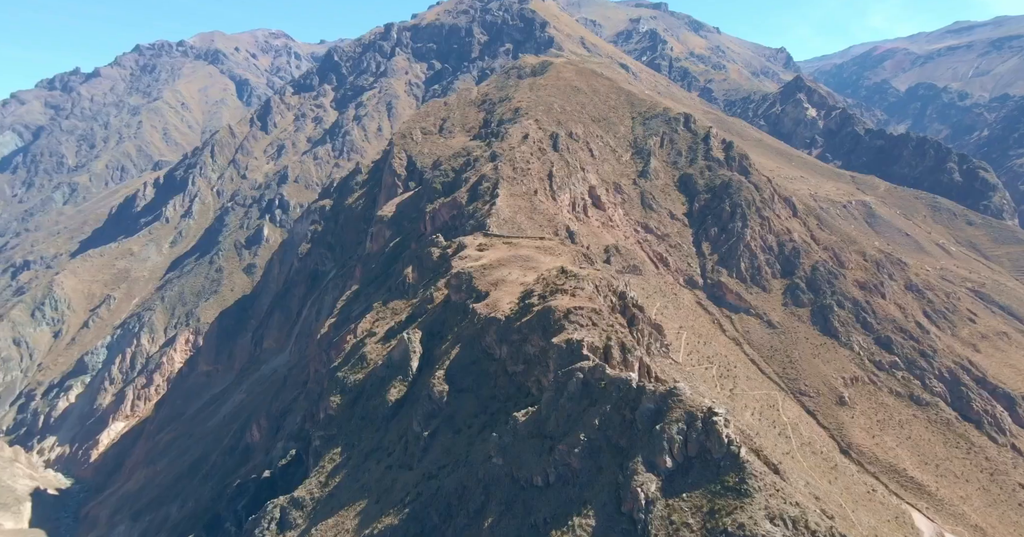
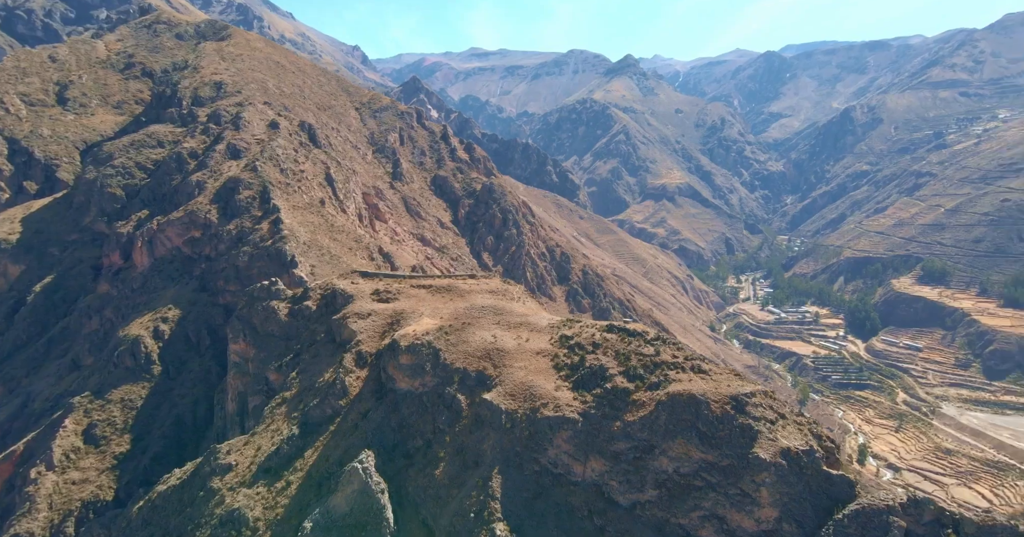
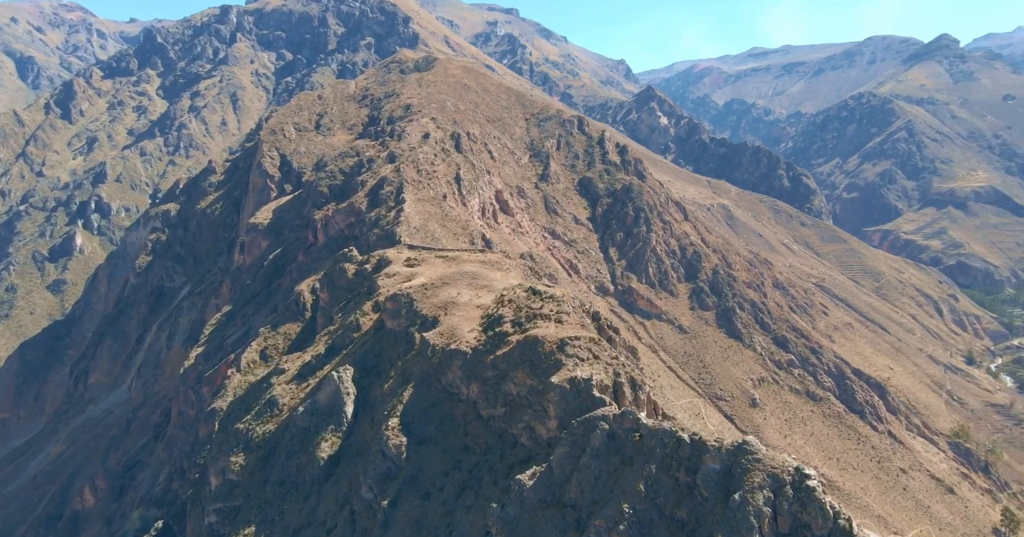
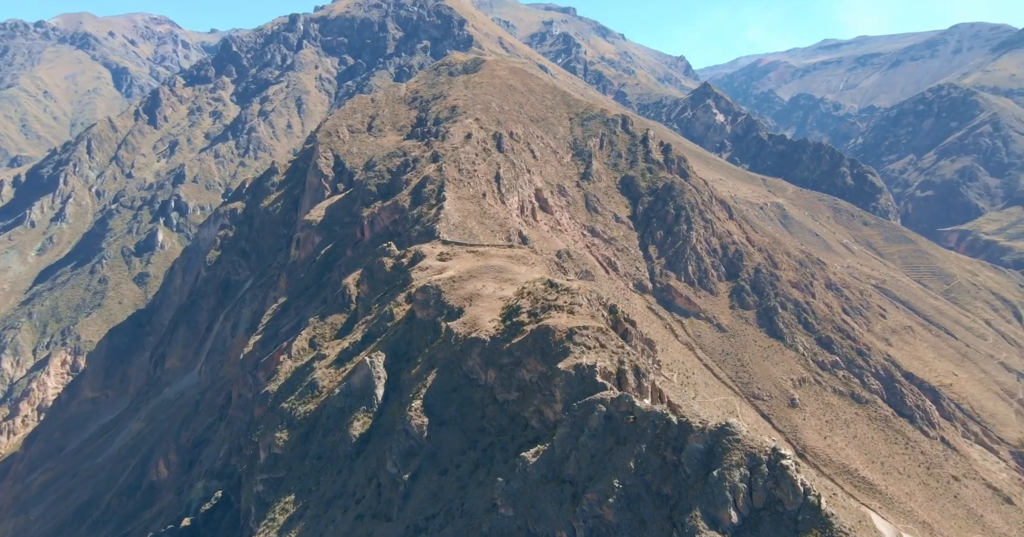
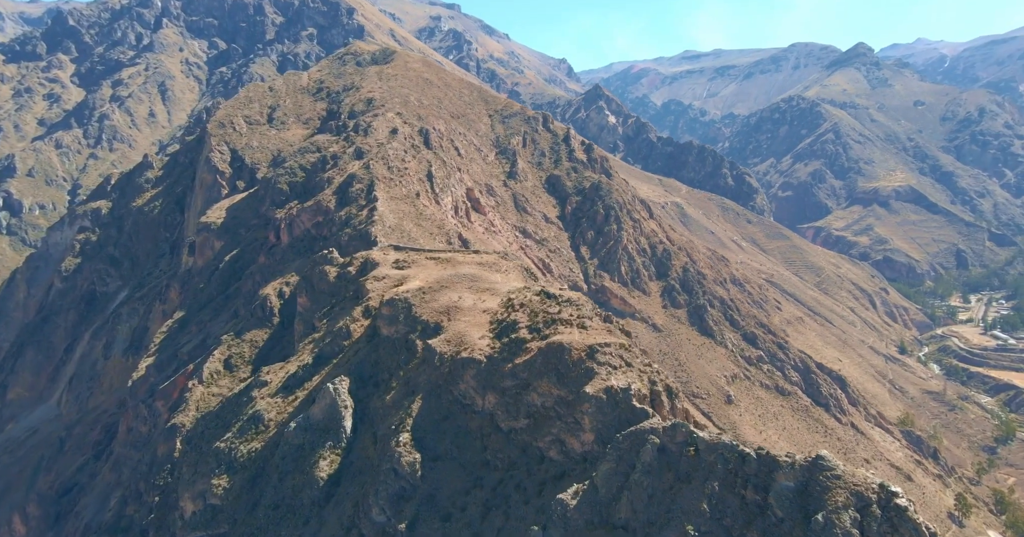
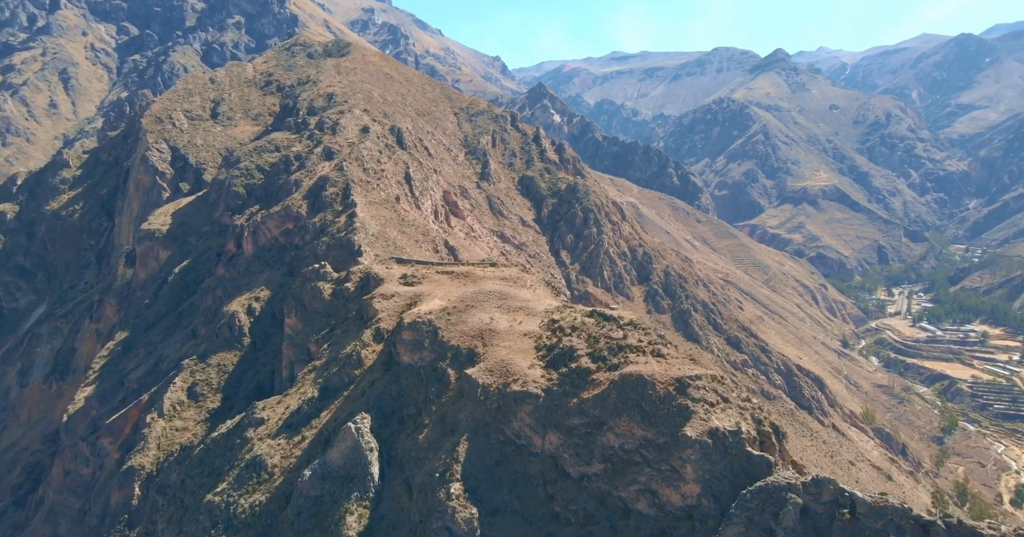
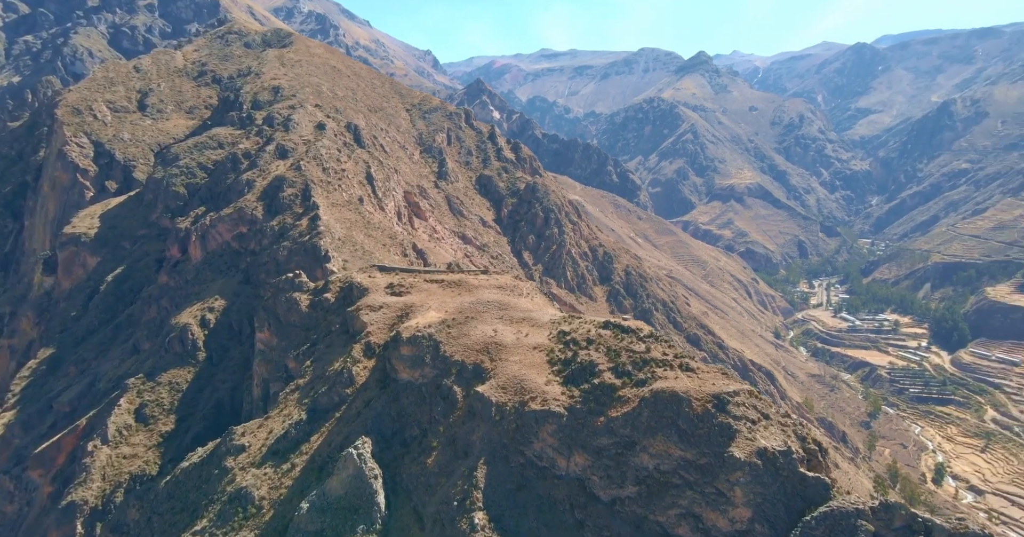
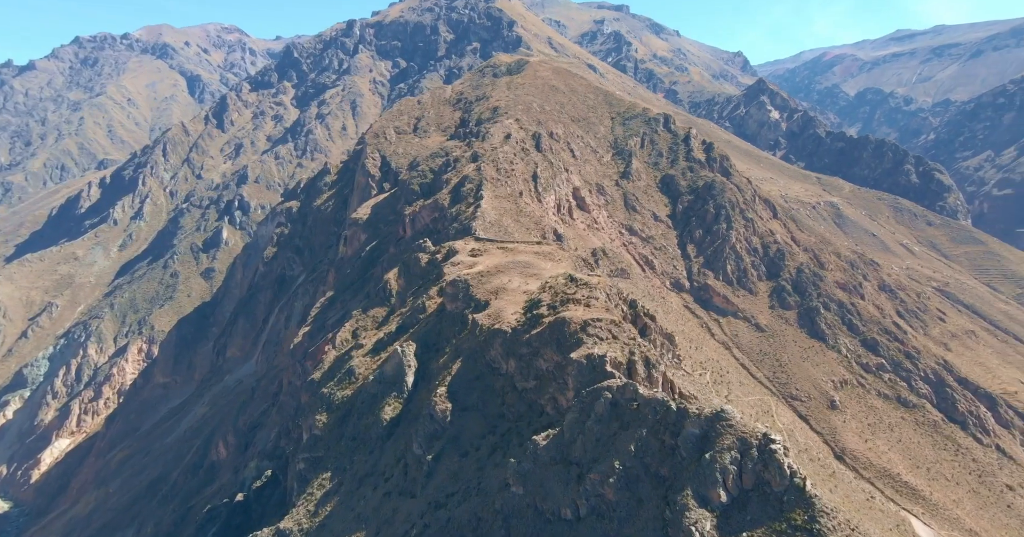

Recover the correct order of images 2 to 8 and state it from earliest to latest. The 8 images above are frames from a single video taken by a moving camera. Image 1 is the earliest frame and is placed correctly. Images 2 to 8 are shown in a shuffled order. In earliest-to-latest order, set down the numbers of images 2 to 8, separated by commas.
8, 4, 3, 5, 6, 7, 2
